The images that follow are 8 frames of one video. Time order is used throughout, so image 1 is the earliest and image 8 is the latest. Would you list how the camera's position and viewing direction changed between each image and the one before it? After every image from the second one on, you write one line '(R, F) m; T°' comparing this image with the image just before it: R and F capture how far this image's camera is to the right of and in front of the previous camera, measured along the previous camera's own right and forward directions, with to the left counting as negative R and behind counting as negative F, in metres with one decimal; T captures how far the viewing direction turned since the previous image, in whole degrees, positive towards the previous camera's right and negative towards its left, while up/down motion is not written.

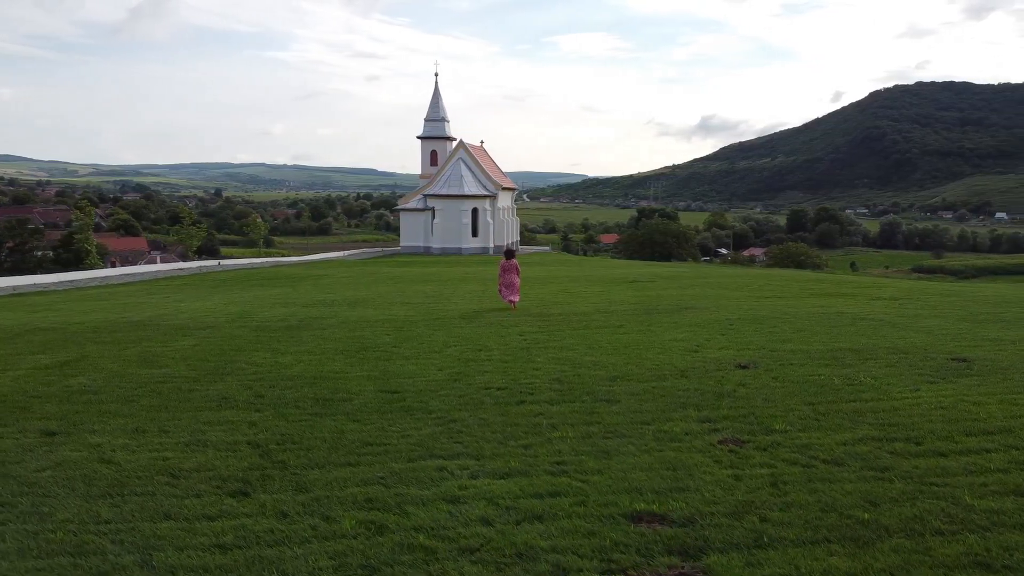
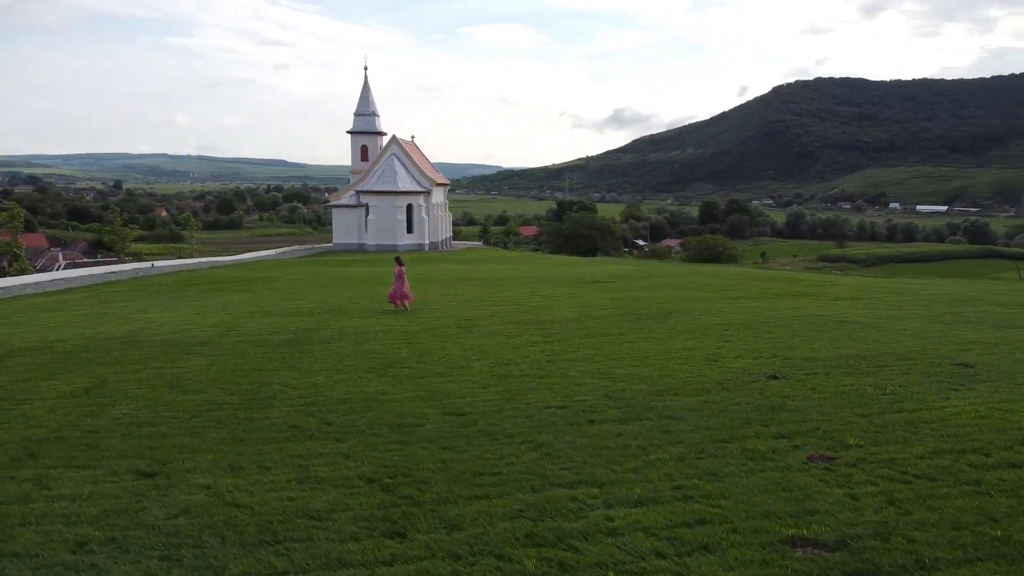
(-1.8, -0.1) m; +6°
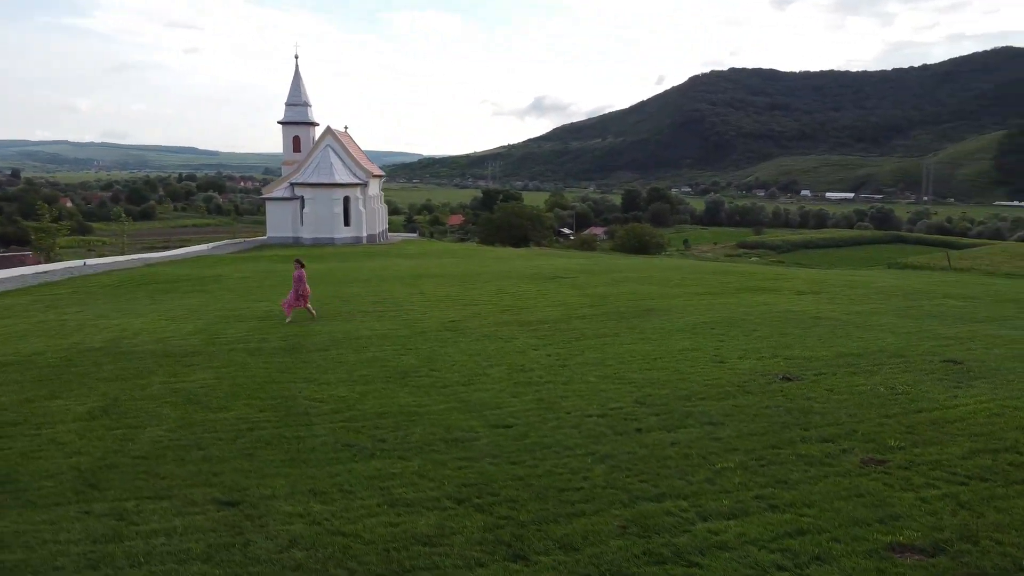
(-1.6, -0.1) m; +5°
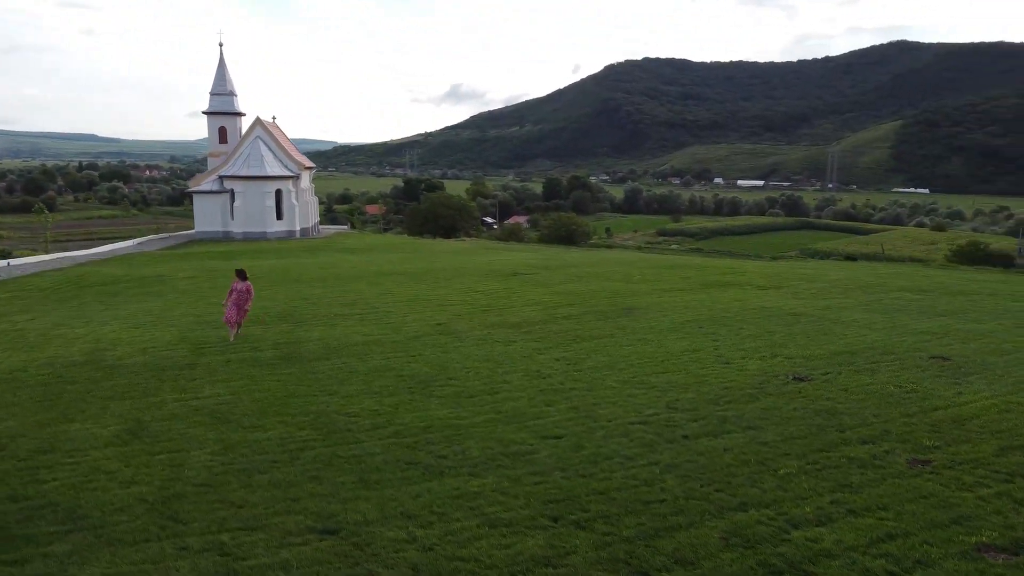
(-1.7, -0.1) m; +6°
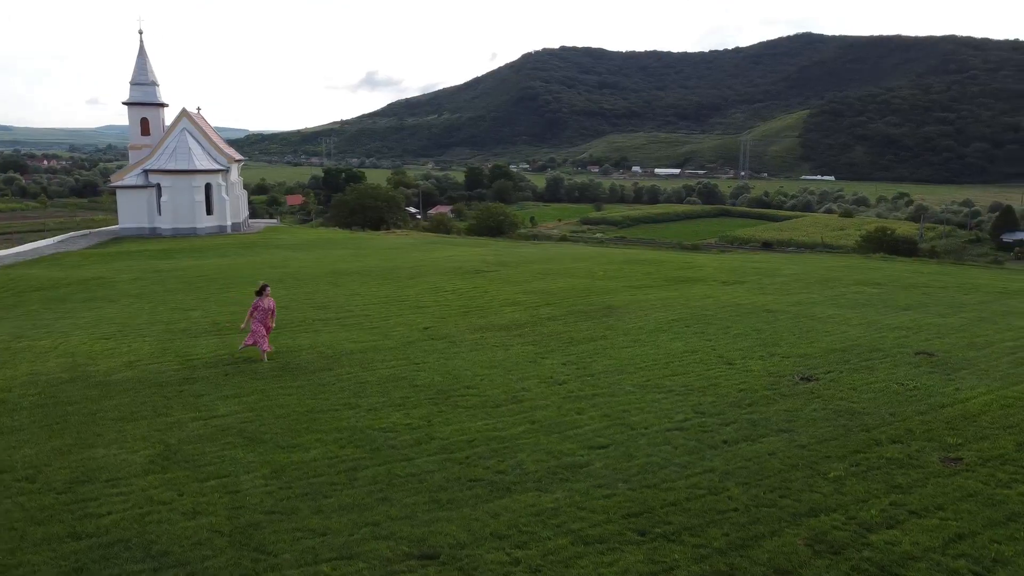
(-1.7, -0.1) m; +6°
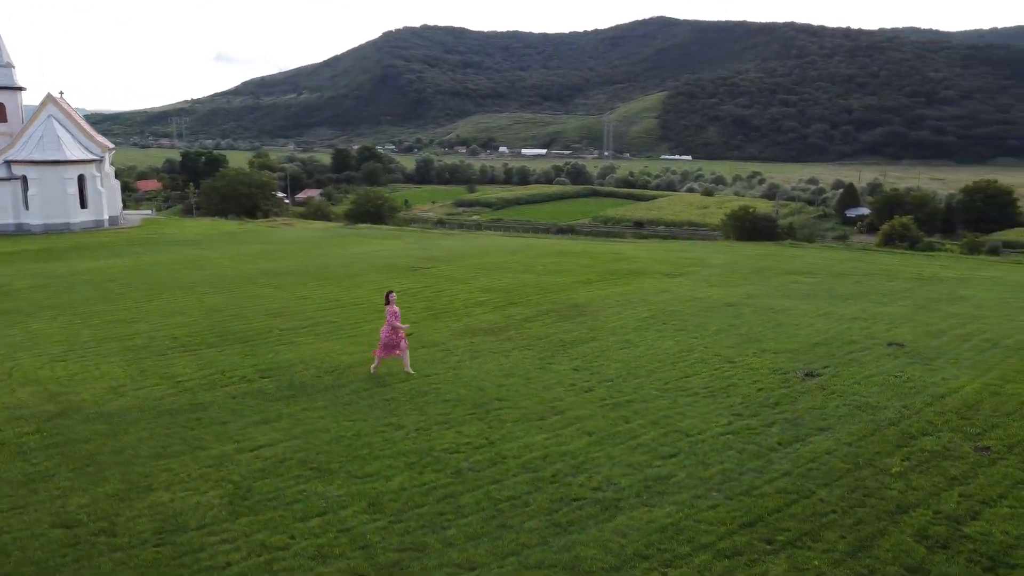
(-2.8, -0.1) m; +9°
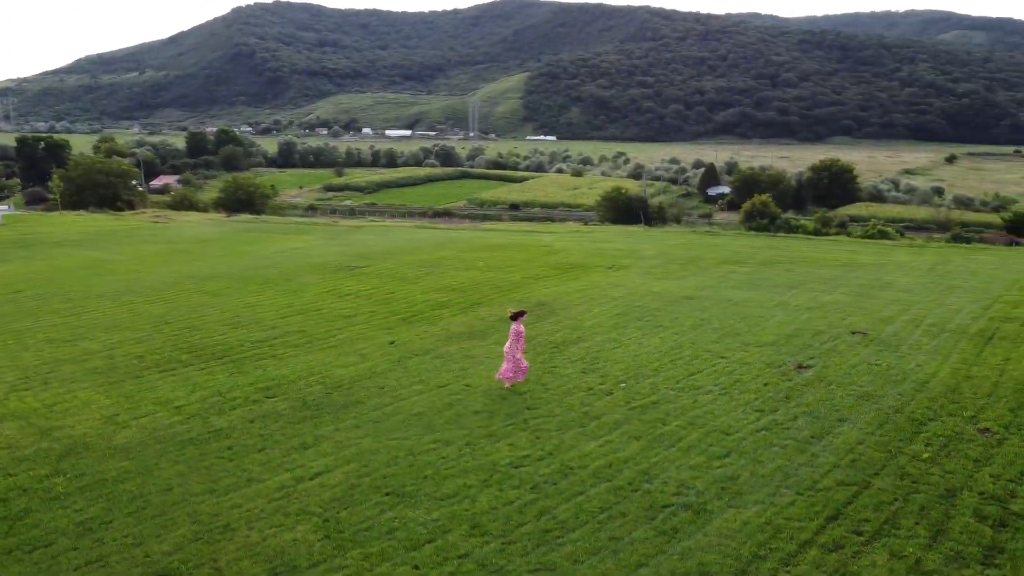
(-2.9, -0.1) m; +9°
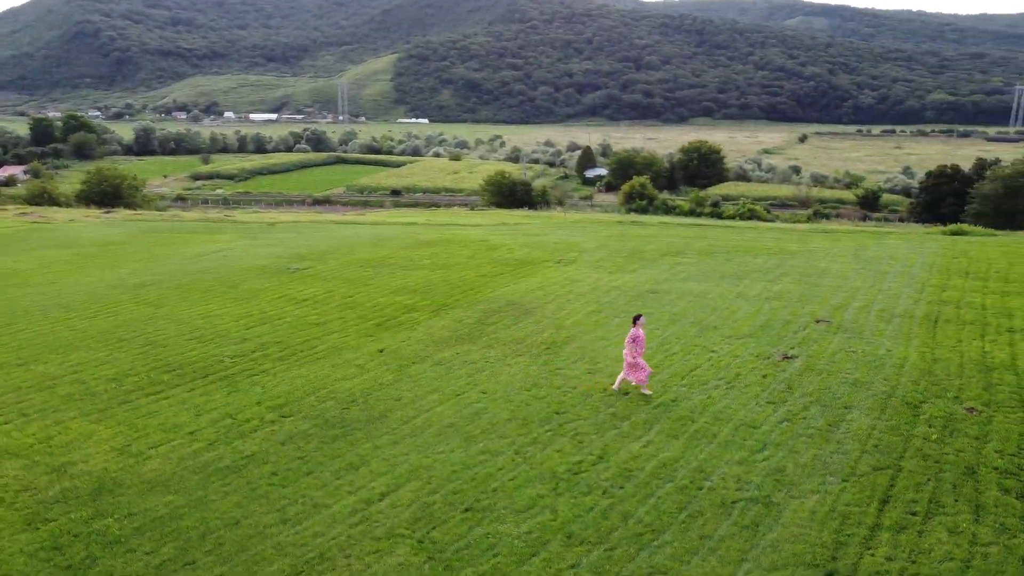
(-2.8, -0.2) m; +9°
